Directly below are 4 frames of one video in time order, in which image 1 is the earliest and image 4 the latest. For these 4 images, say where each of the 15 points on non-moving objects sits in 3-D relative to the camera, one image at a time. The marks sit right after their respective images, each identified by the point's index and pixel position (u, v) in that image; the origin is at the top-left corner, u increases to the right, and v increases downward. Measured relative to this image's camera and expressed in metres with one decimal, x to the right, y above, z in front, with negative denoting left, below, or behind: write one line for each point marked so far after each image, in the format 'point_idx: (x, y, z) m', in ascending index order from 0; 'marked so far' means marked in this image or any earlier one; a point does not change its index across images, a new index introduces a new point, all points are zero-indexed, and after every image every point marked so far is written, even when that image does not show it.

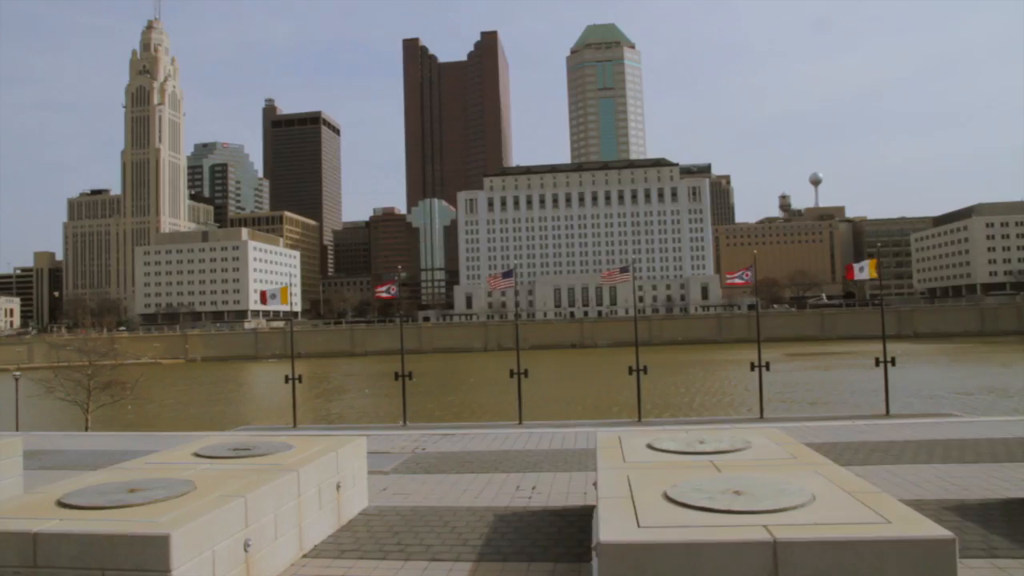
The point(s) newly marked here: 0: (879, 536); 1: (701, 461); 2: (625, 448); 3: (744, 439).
0: (+2.3, -1.6, +4.7) m
1: (+1.9, -1.7, +7.3) m
2: (+1.2, -1.7, +8.2) m
3: (+2.6, -1.7, +8.3) m
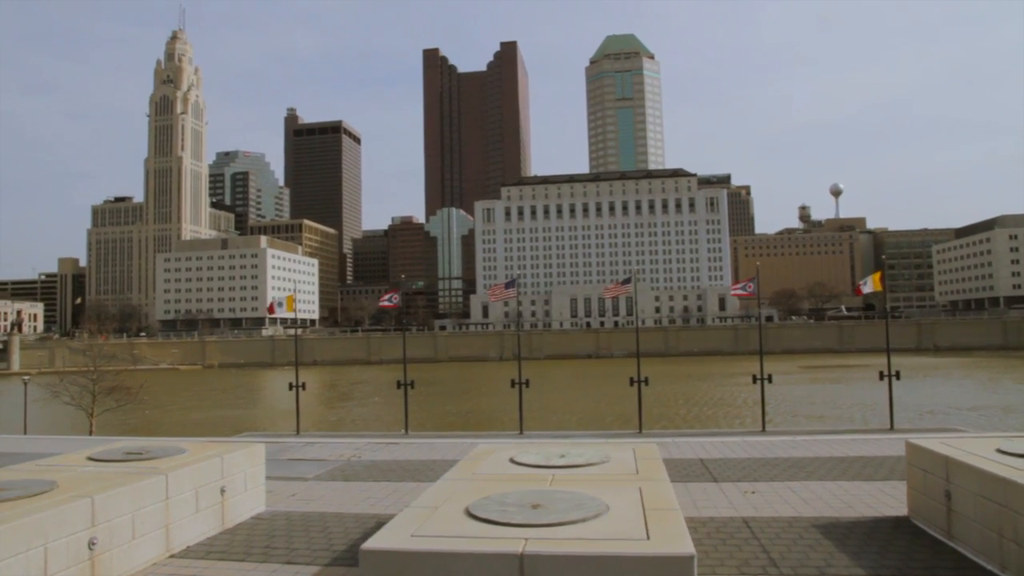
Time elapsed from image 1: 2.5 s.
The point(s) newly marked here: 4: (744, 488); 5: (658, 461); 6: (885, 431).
0: (+0.8, -1.7, +4.9) m
1: (+0.3, -1.8, +7.5) m
2: (-0.3, -1.9, +8.4) m
3: (+1.1, -1.9, +8.5) m
4: (+3.4, -3.0, +11.1) m
5: (+1.6, -1.9, +8.1) m
6: (+8.7, -3.3, +17.1) m
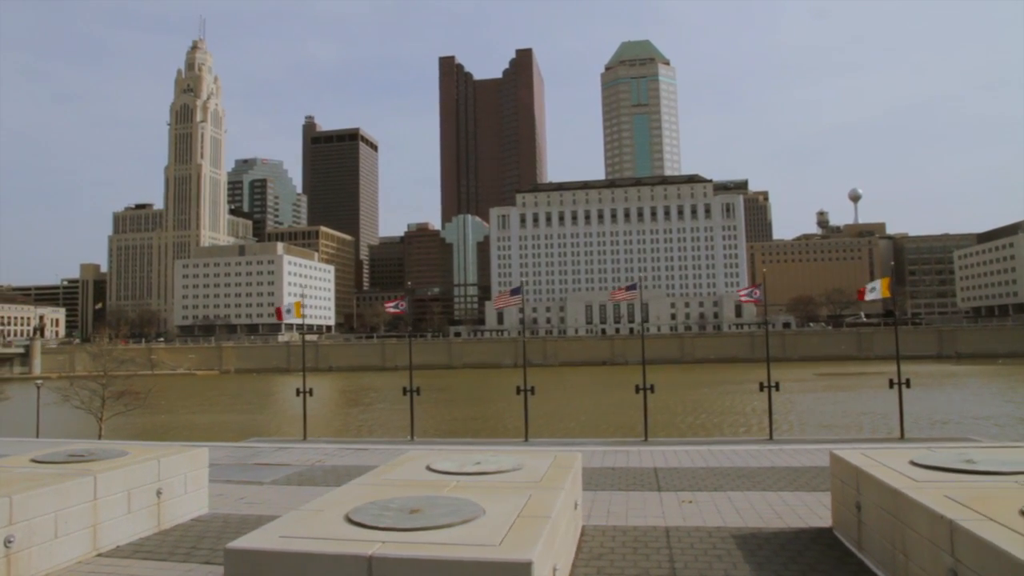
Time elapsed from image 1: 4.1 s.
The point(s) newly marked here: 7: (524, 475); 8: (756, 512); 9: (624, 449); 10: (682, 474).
0: (-0.3, -1.8, +5.0) m
1: (-0.6, -2.0, +7.6) m
2: (-1.2, -2.0, +8.5) m
3: (+0.1, -2.0, +8.6) m
4: (+2.5, -3.1, +11.2) m
5: (+0.6, -2.0, +8.2) m
6: (+7.9, -3.5, +17.0) m
7: (+0.1, -2.0, +8.0) m
8: (+3.4, -3.1, +10.3) m
9: (+2.3, -3.4, +16.0) m
10: (+3.0, -3.2, +13.1) m
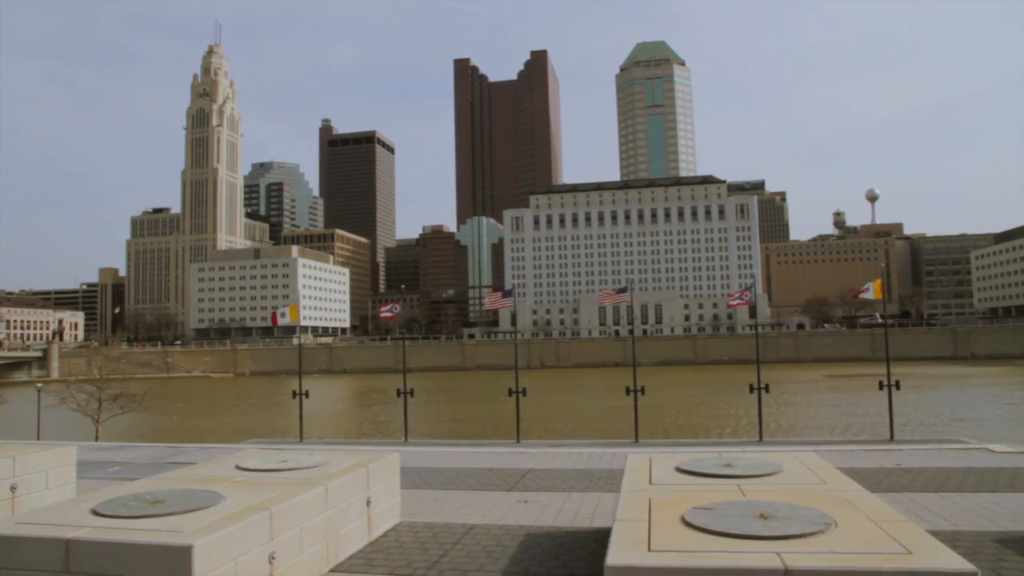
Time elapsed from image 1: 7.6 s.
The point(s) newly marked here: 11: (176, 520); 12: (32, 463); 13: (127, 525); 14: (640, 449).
0: (-2.7, -2.0, +5.7) m
1: (-3.1, -2.1, +8.3) m
2: (-3.6, -2.2, +9.2) m
3: (-2.3, -2.2, +9.3) m
4: (+0.2, -3.3, +11.8) m
5: (-1.8, -2.2, +8.9) m
6: (+5.7, -3.6, +17.5) m
7: (-2.3, -2.2, +8.7) m
8: (+1.0, -3.2, +10.9) m
9: (+0.1, -3.6, +16.6) m
10: (+0.7, -3.4, +13.7) m
11: (-2.8, -2.0, +6.4) m
12: (-6.9, -2.5, +10.7) m
13: (-3.2, -2.0, +6.2) m
14: (+2.6, -3.6, +16.5) m
